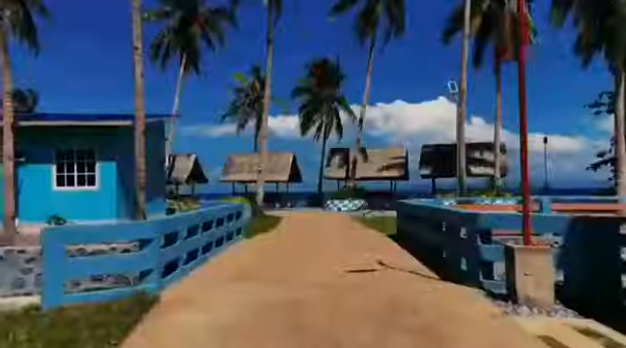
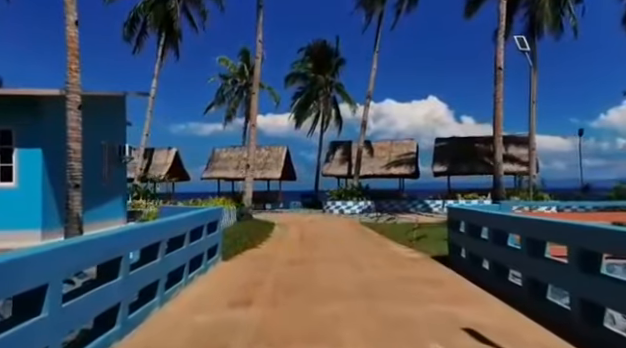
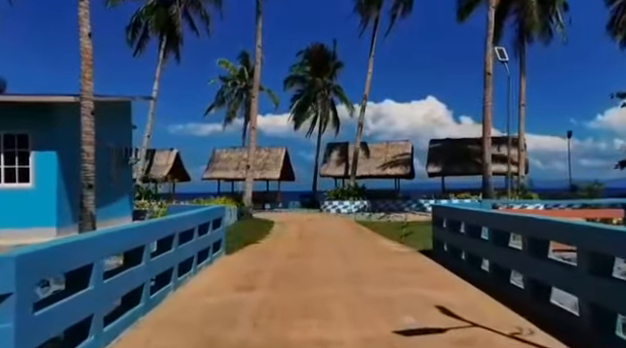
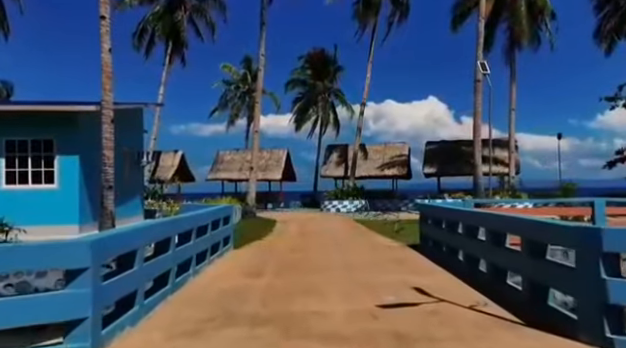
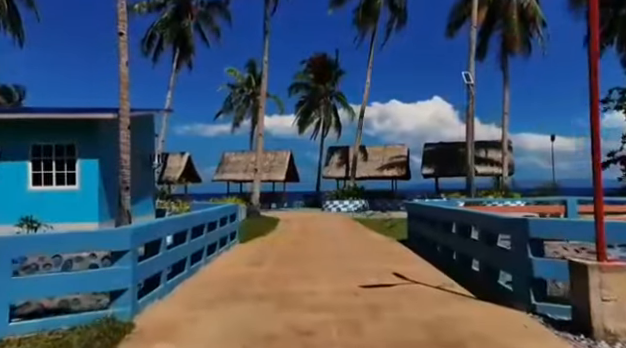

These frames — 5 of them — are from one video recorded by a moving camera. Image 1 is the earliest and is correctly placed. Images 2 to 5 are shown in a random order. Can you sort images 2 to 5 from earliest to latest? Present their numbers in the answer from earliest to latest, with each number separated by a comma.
5, 4, 3, 2
